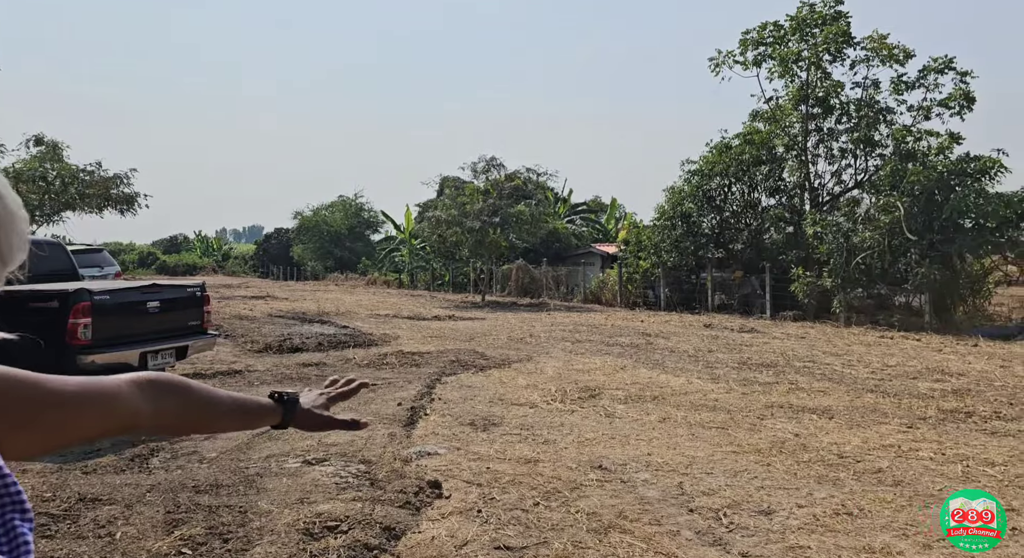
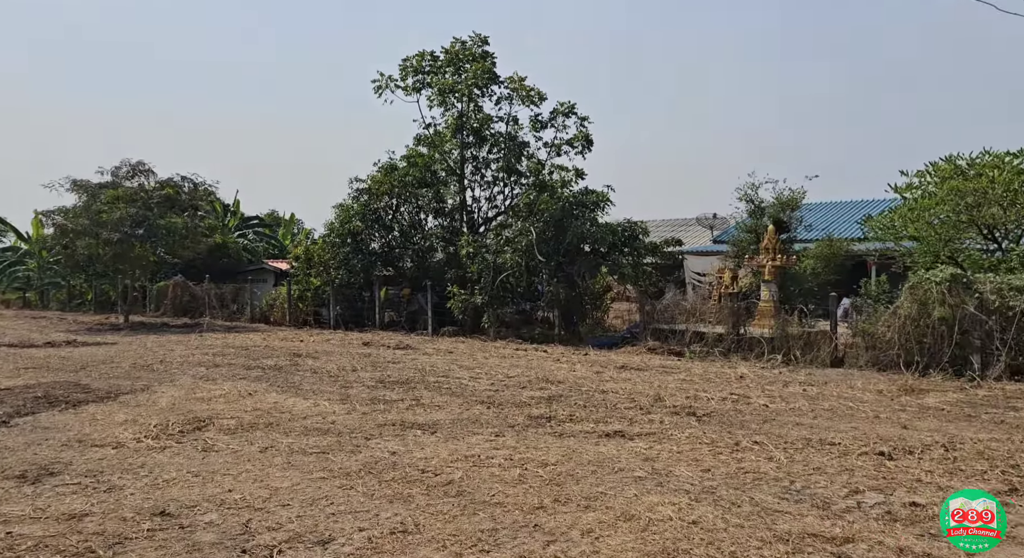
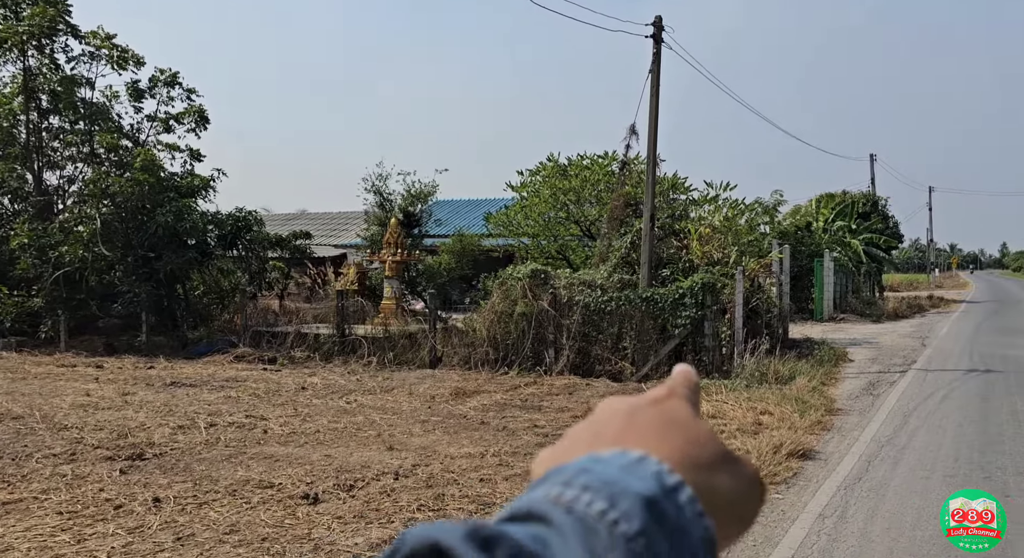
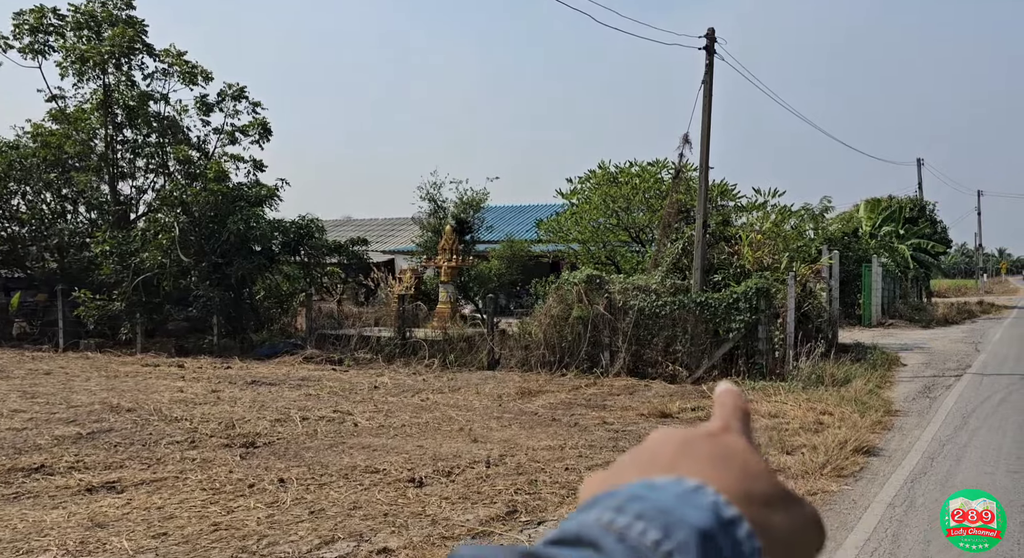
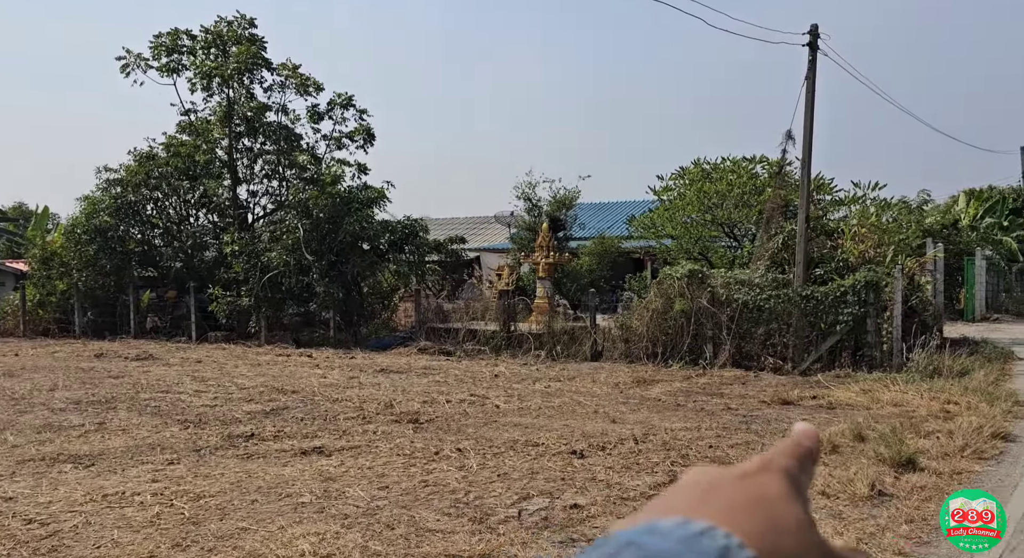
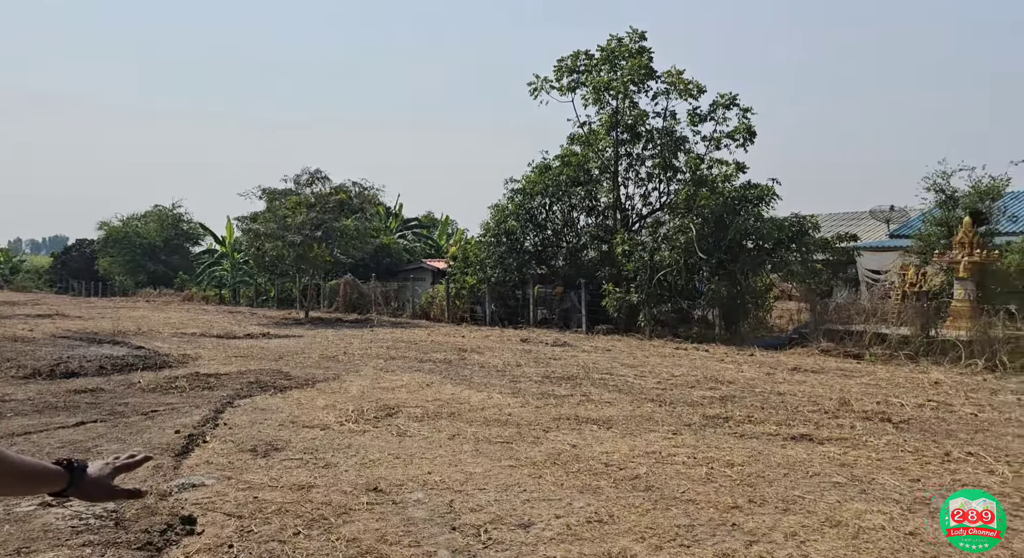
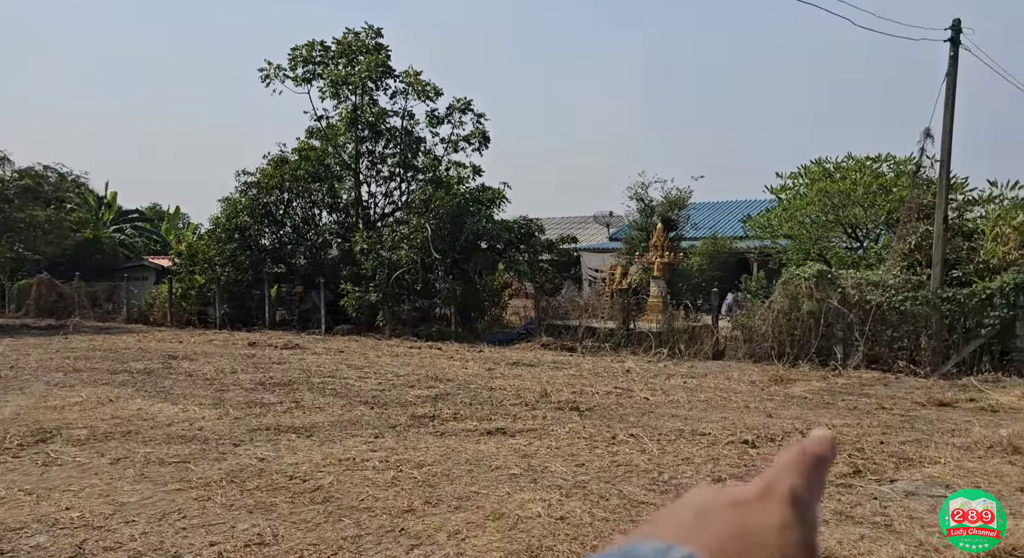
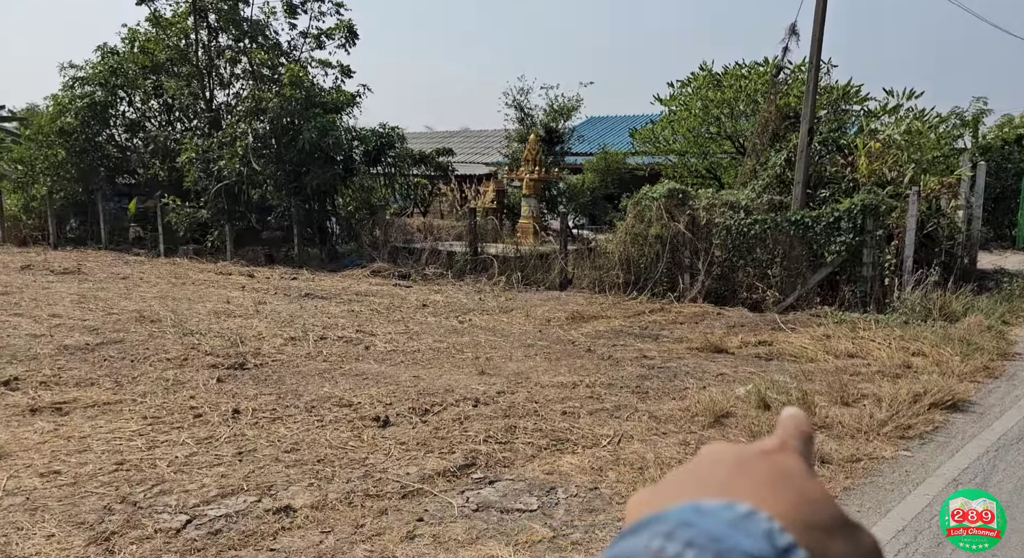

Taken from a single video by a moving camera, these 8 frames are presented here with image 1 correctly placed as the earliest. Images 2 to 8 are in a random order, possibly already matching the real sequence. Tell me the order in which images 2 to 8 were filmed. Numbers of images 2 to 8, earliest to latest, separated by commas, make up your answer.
6, 2, 7, 5, 4, 3, 8
